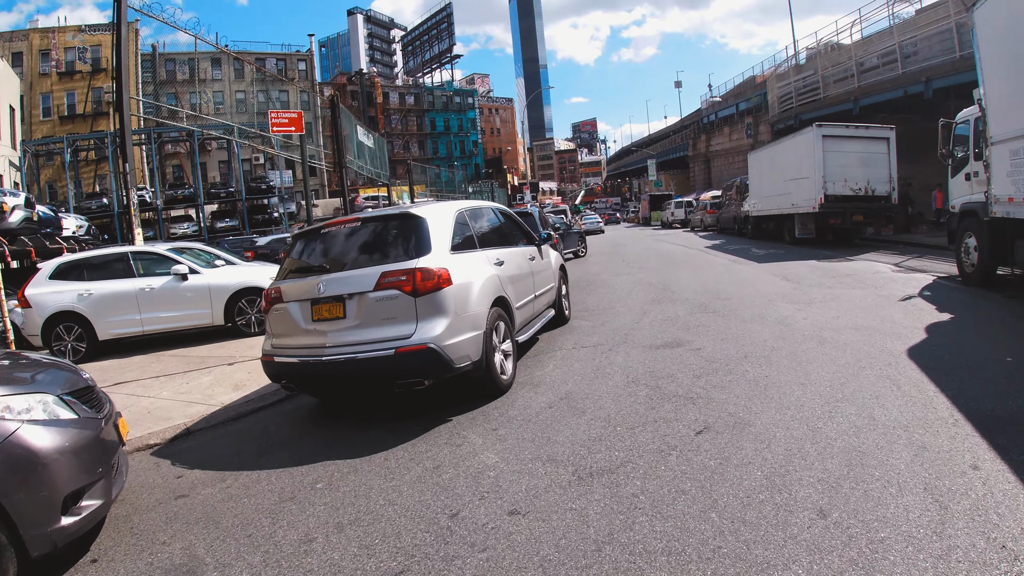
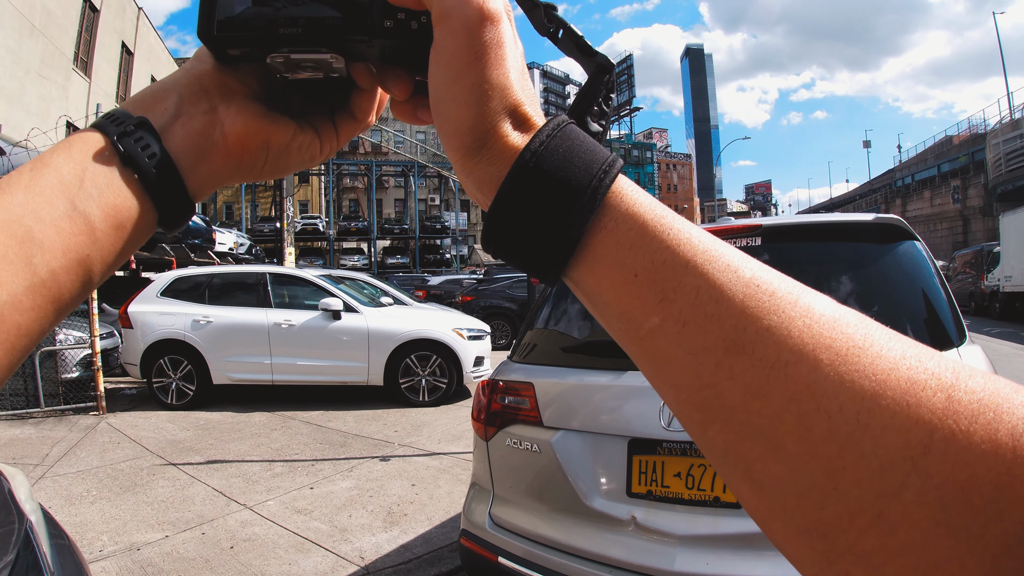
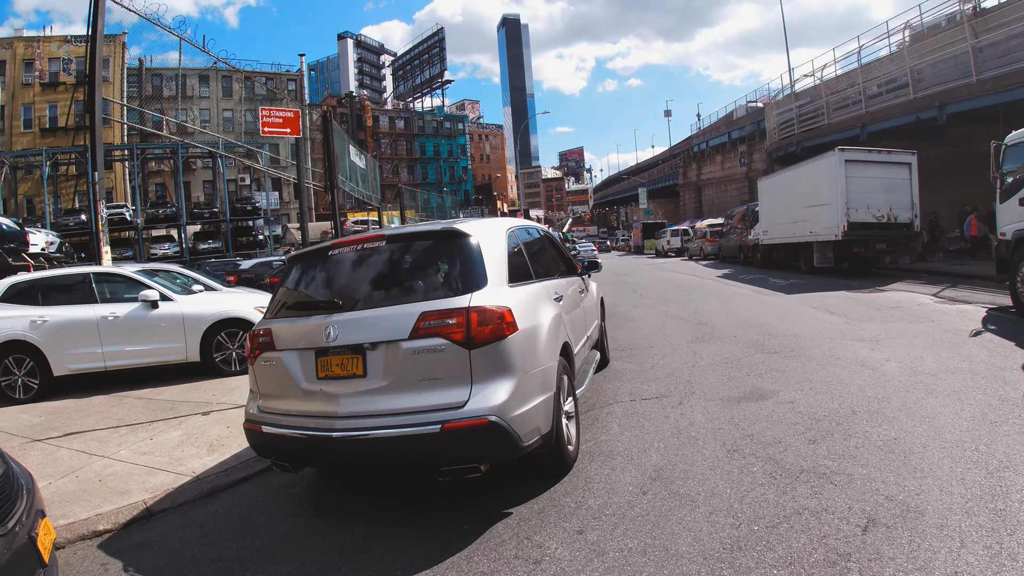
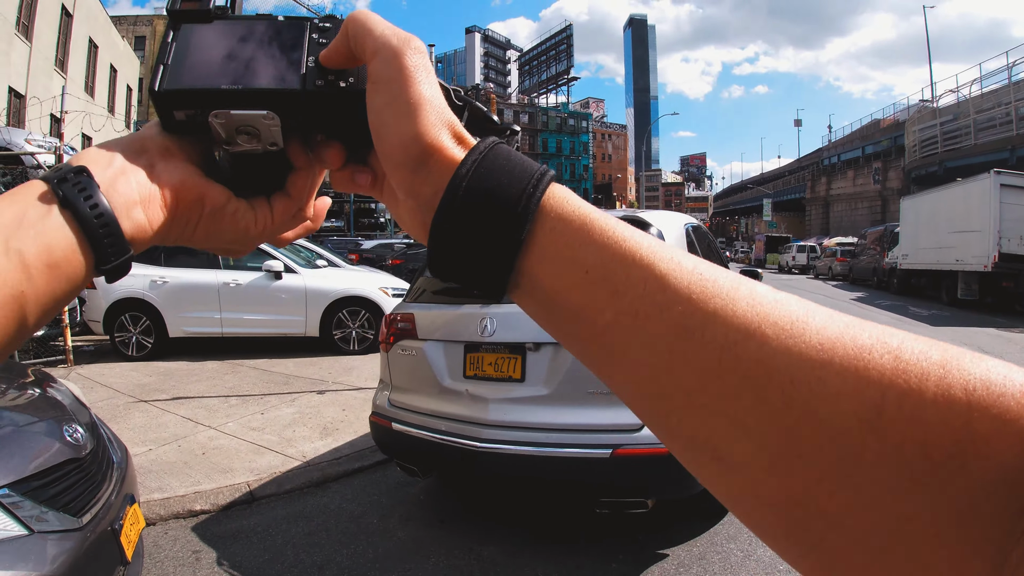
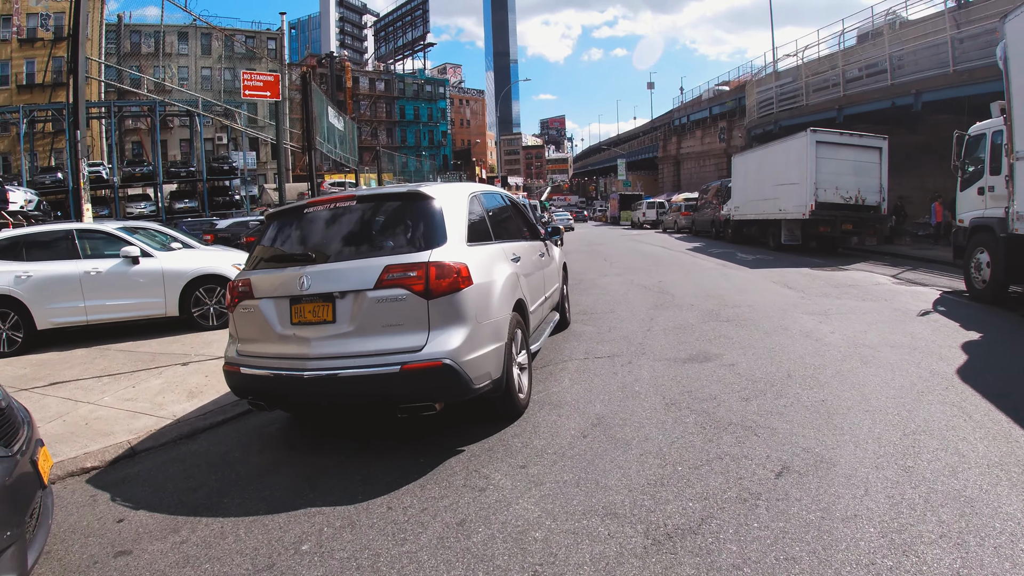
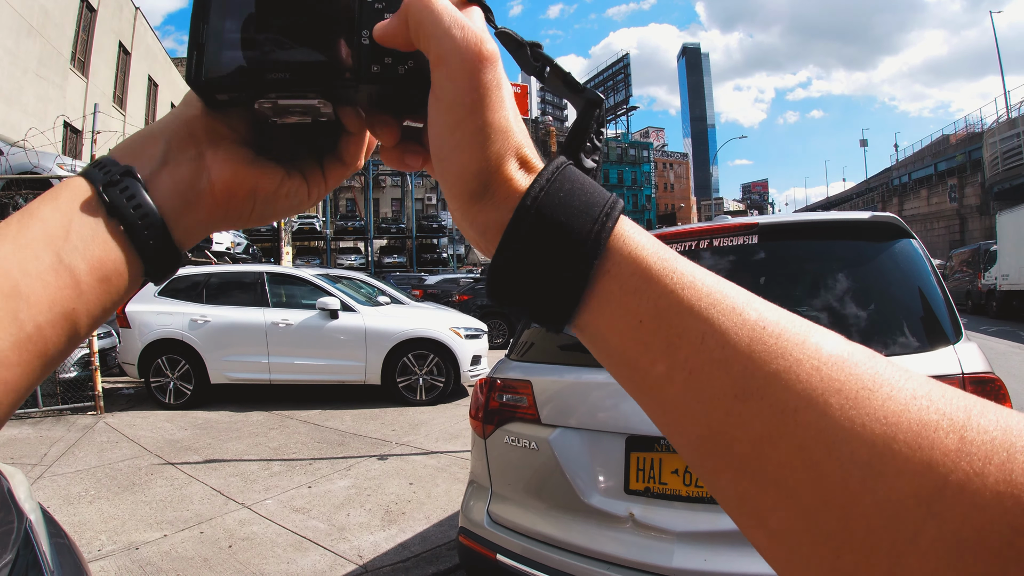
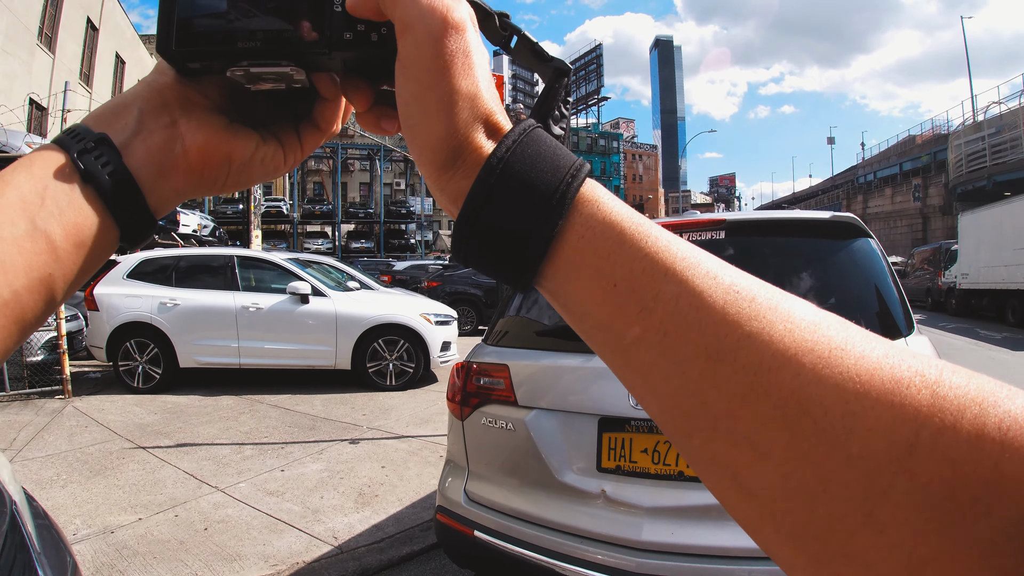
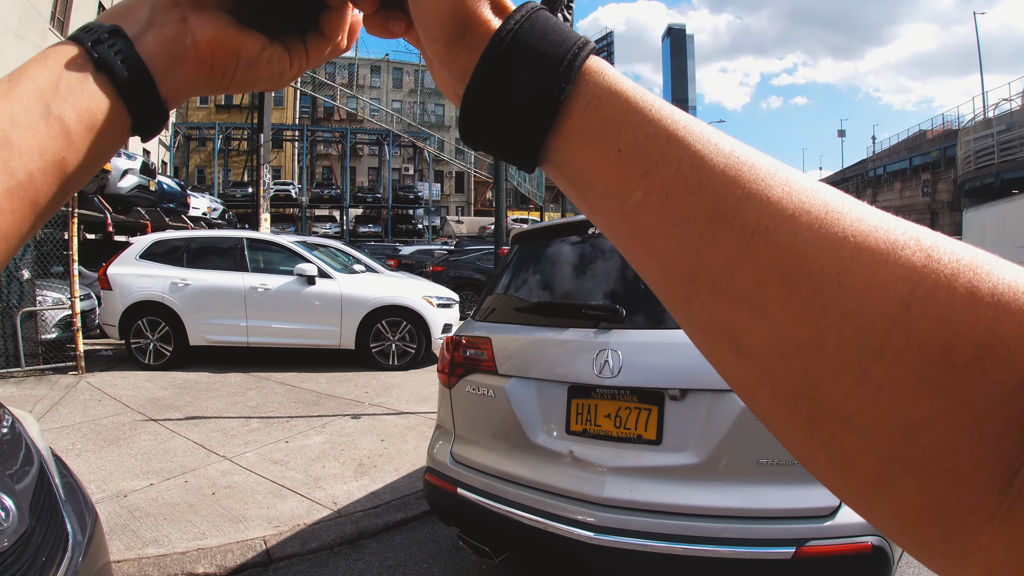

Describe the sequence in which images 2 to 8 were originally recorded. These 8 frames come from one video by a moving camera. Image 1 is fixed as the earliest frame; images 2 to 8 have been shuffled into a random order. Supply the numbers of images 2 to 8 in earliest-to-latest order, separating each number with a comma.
5, 3, 4, 8, 7, 2, 6
